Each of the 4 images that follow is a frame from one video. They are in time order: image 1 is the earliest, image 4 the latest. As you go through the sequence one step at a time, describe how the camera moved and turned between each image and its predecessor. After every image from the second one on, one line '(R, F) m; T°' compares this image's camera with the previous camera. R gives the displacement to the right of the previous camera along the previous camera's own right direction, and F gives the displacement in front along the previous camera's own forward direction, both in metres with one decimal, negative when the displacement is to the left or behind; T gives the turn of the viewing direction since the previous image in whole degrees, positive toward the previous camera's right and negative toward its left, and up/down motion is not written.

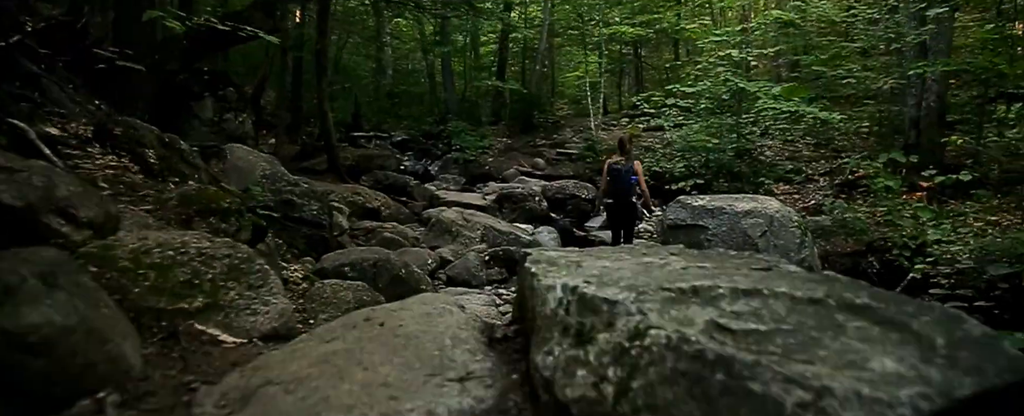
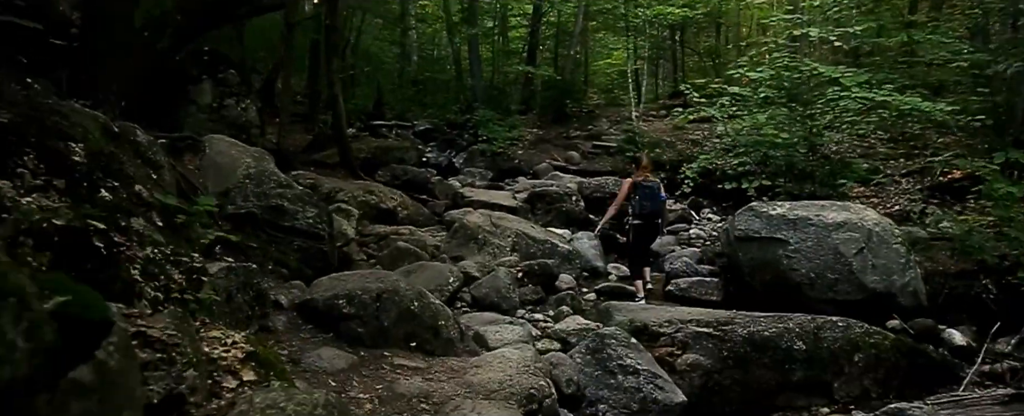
(-0.2, +1.8) m; -2°
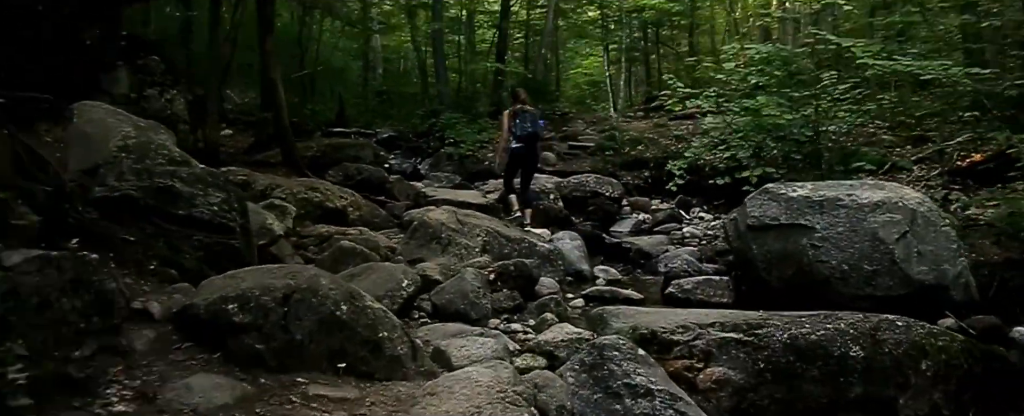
(0.0, +1.7) m; +2°
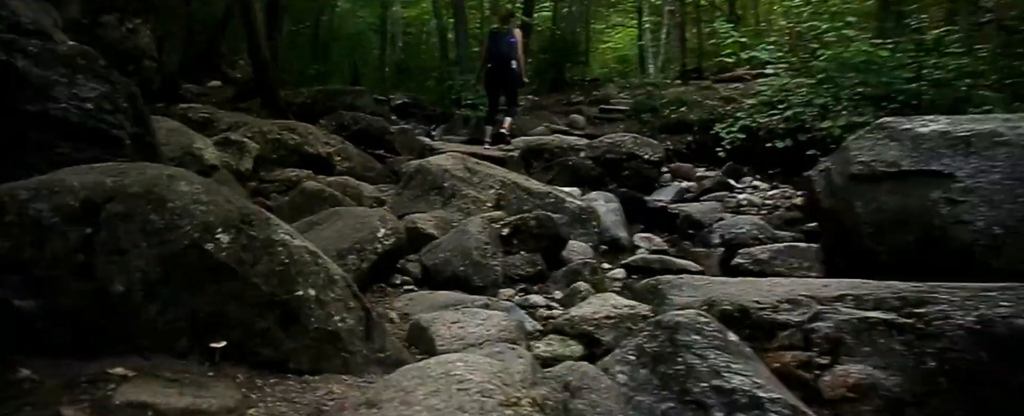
(0.0, +1.9) m; -2°
